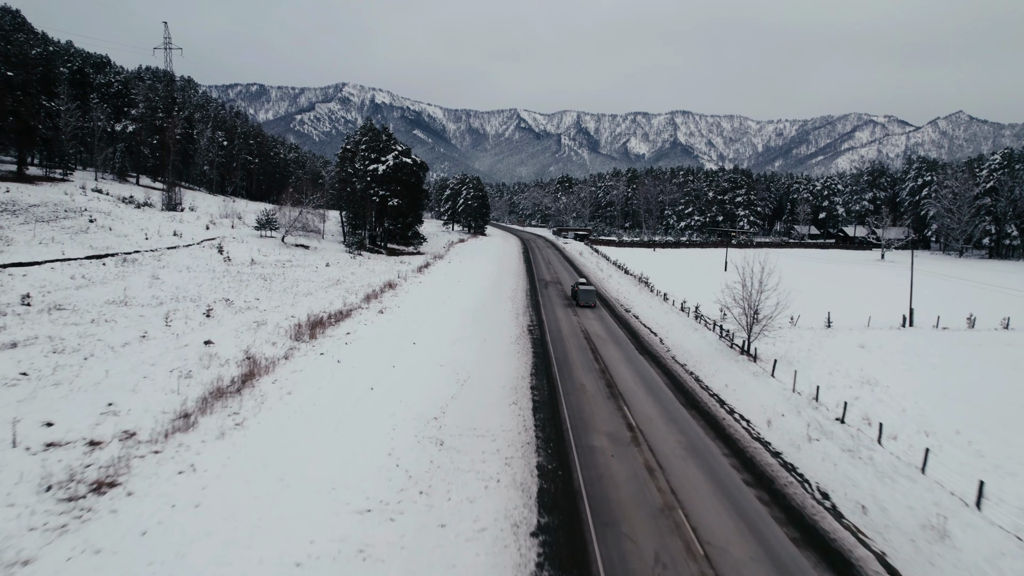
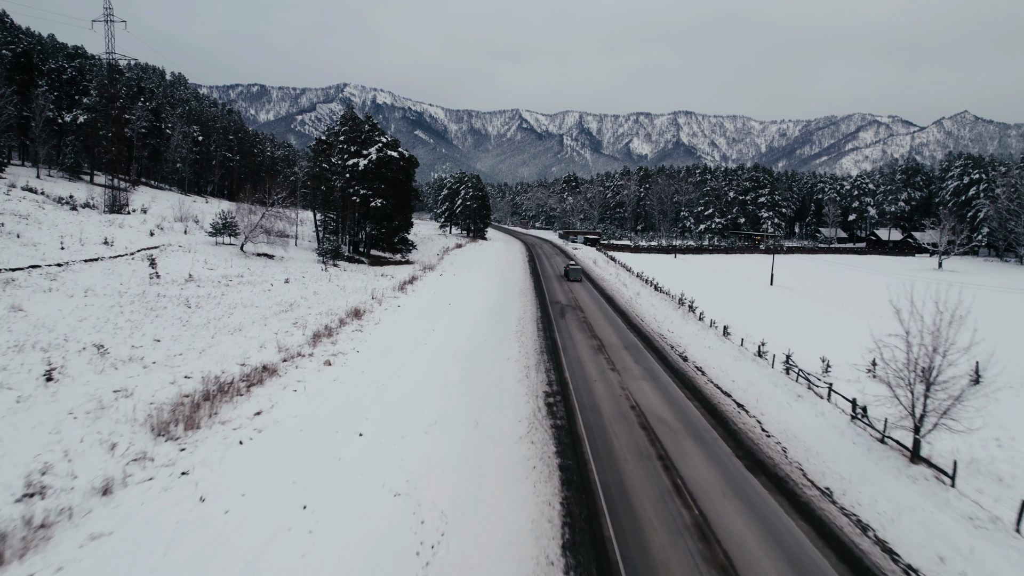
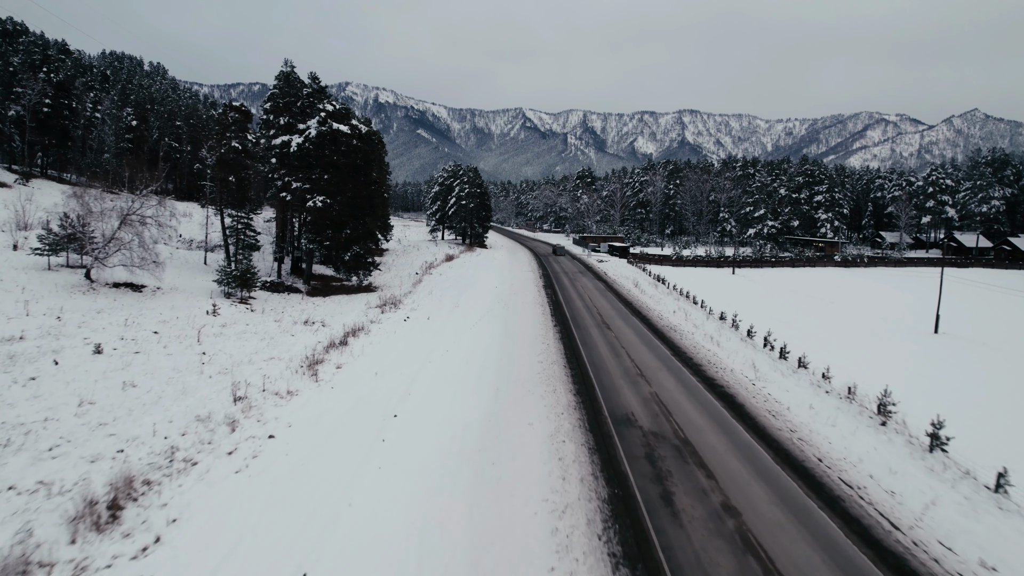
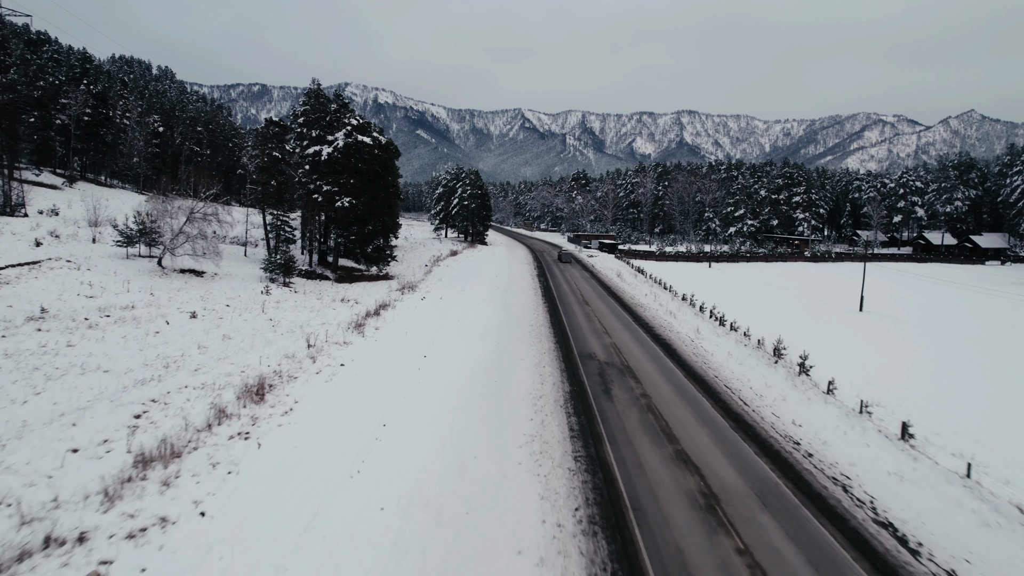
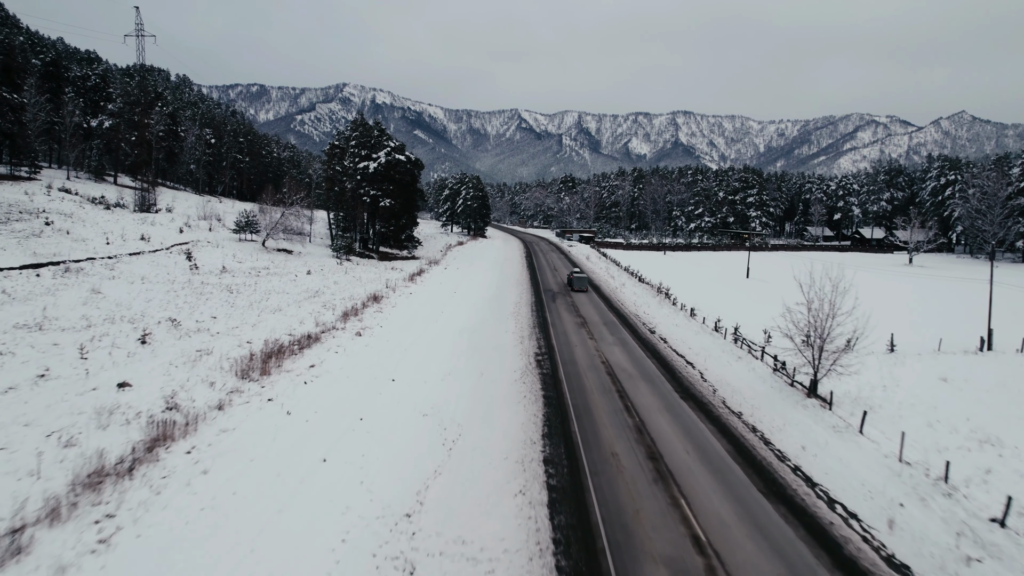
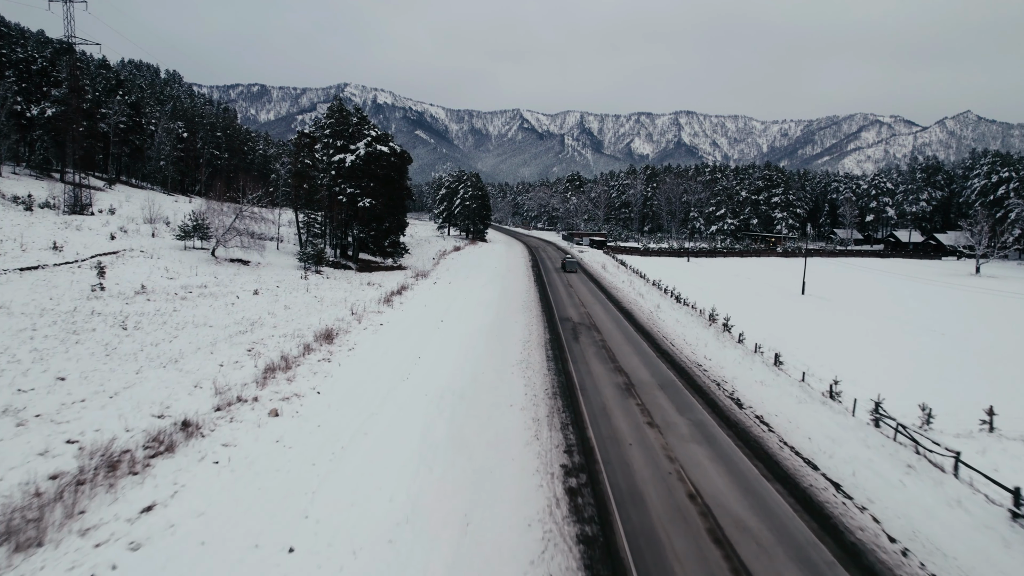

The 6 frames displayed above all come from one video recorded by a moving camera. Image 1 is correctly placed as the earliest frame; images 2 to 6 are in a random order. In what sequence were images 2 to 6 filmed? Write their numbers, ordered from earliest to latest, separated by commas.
5, 2, 6, 4, 3
